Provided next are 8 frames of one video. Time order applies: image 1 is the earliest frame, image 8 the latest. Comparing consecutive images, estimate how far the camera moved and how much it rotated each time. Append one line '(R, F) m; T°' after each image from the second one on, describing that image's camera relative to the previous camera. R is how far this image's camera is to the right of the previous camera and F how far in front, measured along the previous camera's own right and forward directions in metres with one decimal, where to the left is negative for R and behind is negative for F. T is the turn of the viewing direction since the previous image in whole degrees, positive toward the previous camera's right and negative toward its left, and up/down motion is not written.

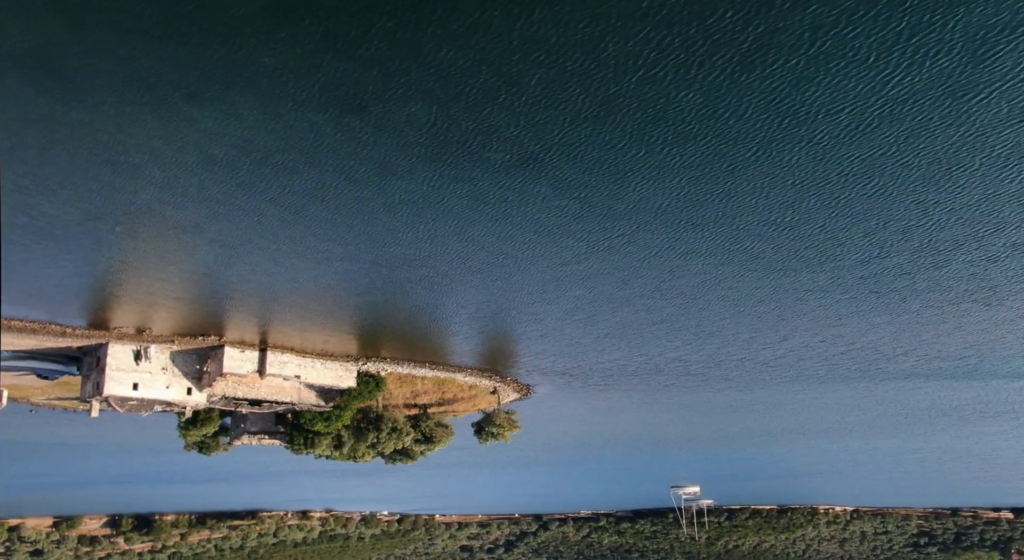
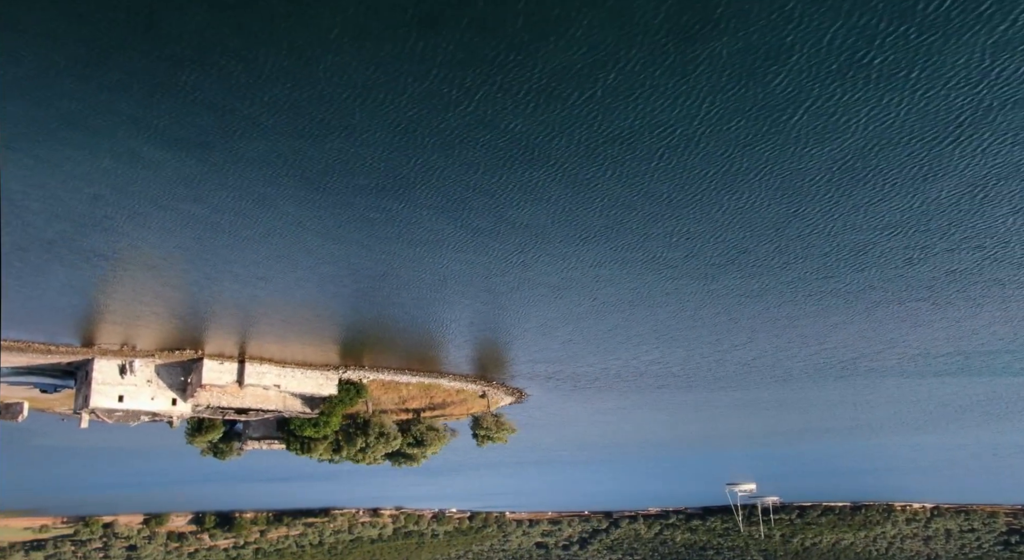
(-1.7, -0.9) m; -4°
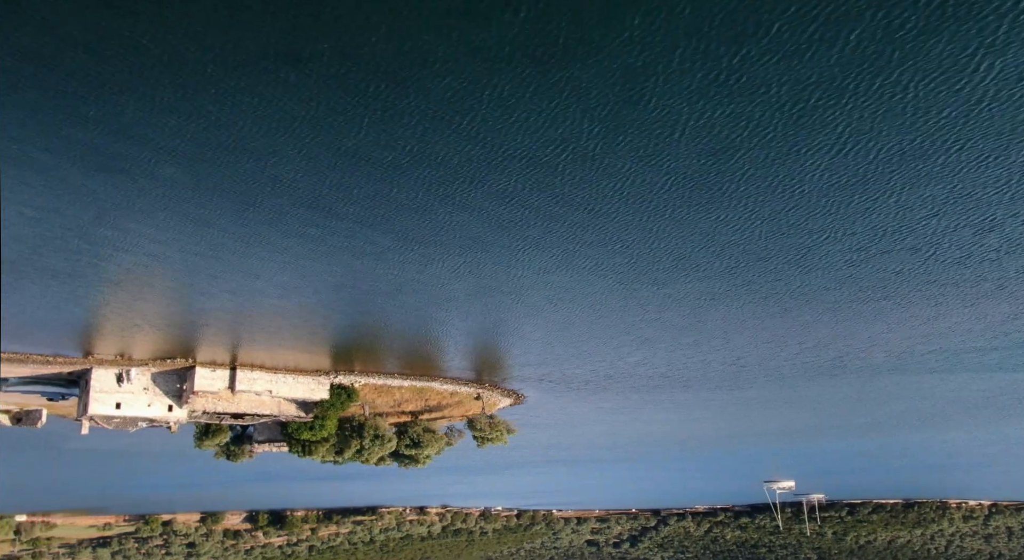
(-1.3, -0.6) m; -2°
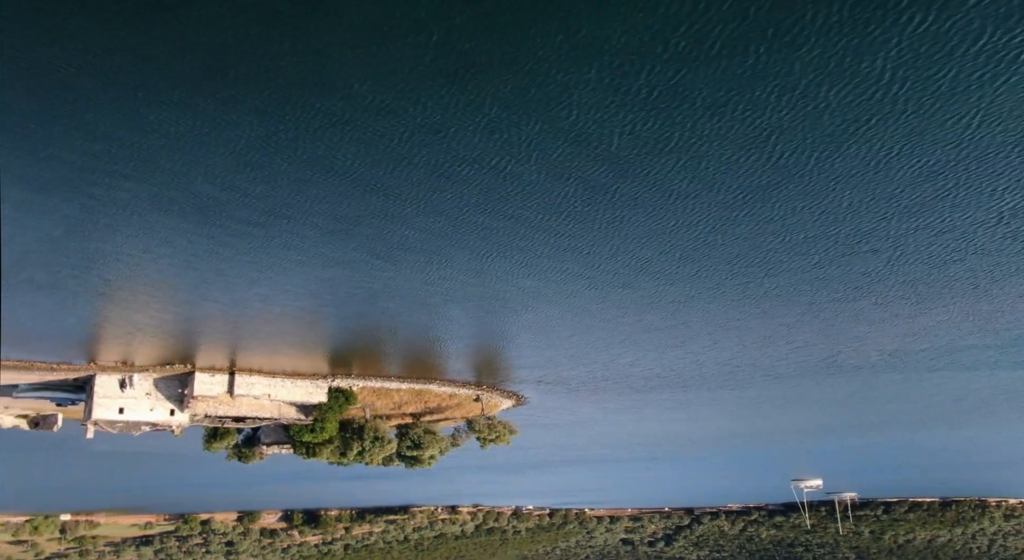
(-1.1, -0.5) m; -2°
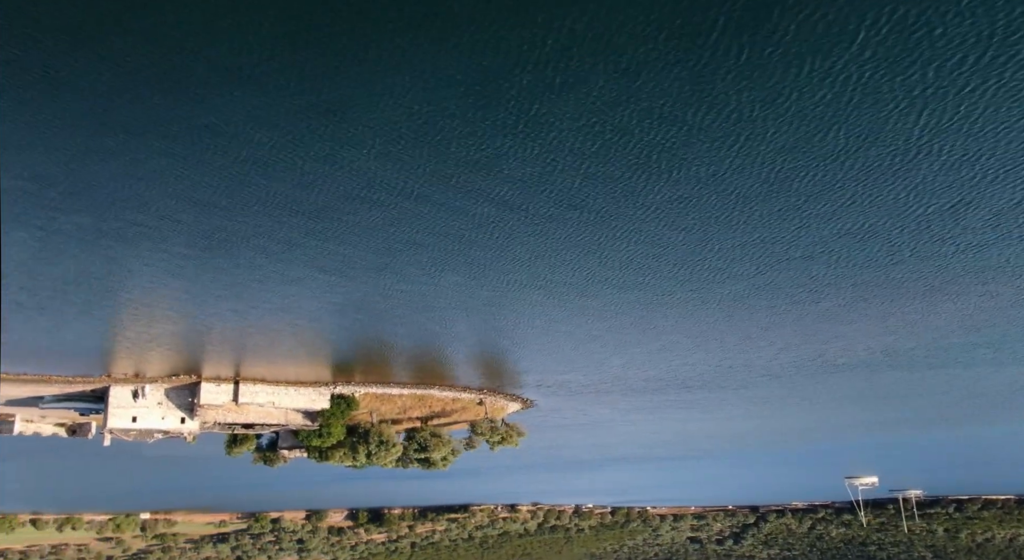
(+1.0, +0.1) m; -5°
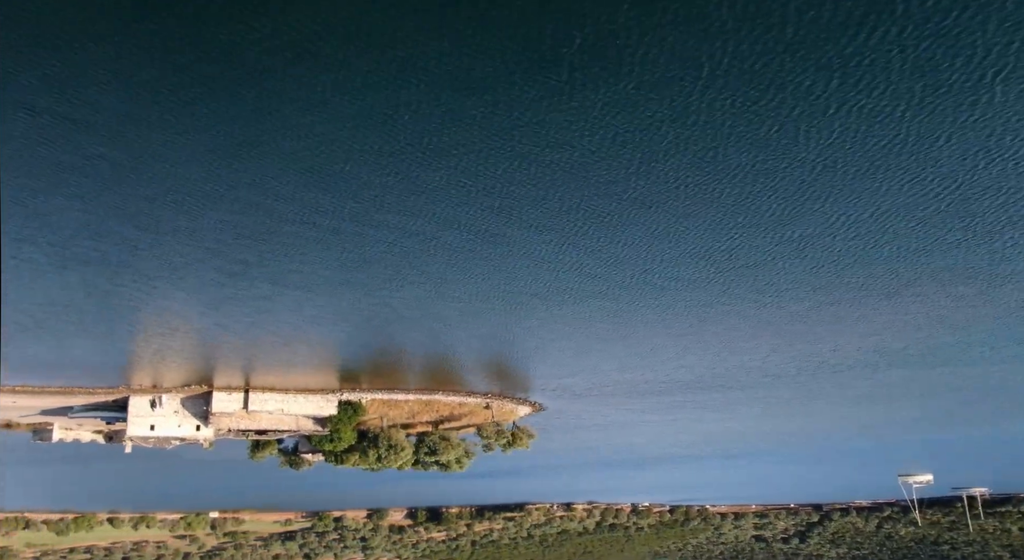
(+1.0, -0.2) m; -5°
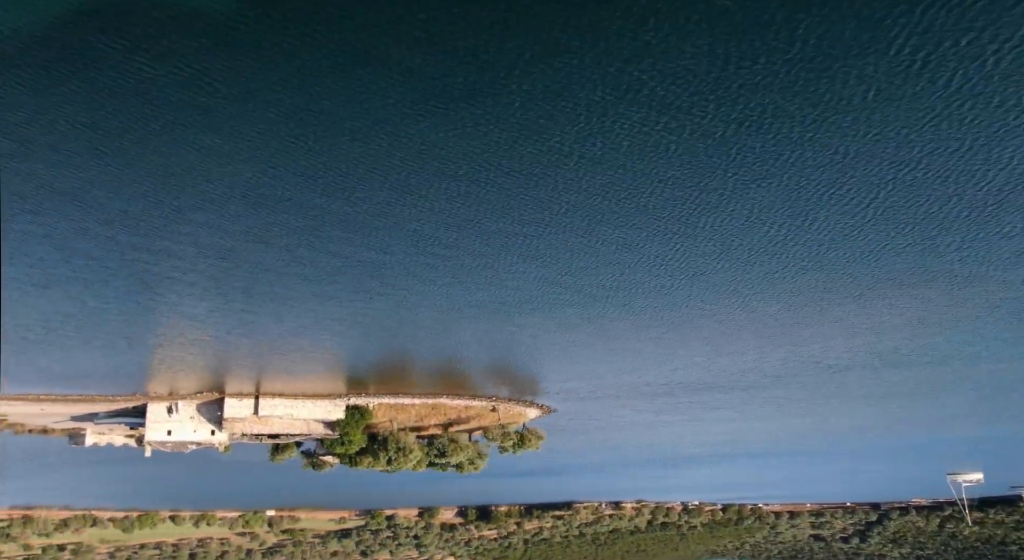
(+0.9, -0.2) m; -4°
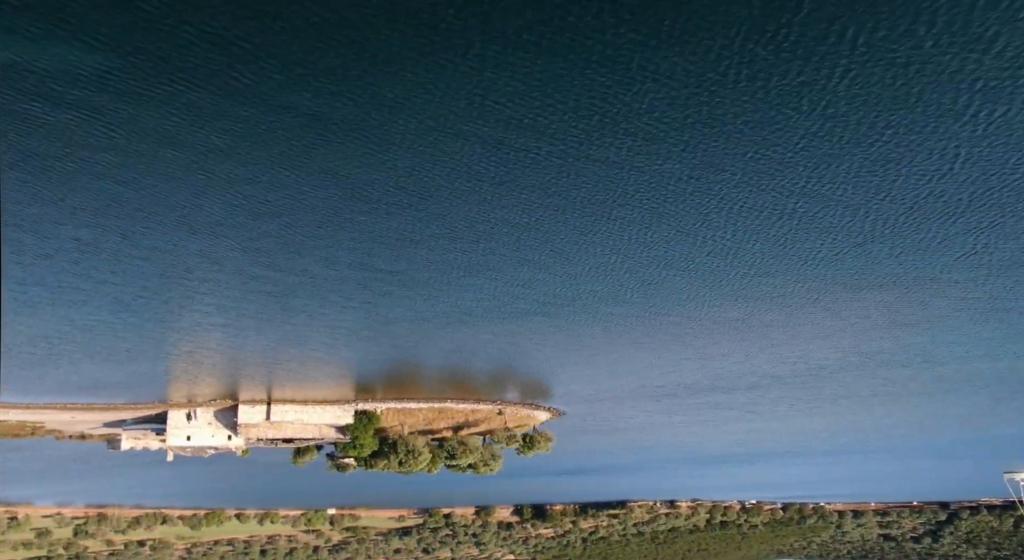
(+1.1, -0.3) m; -5°
